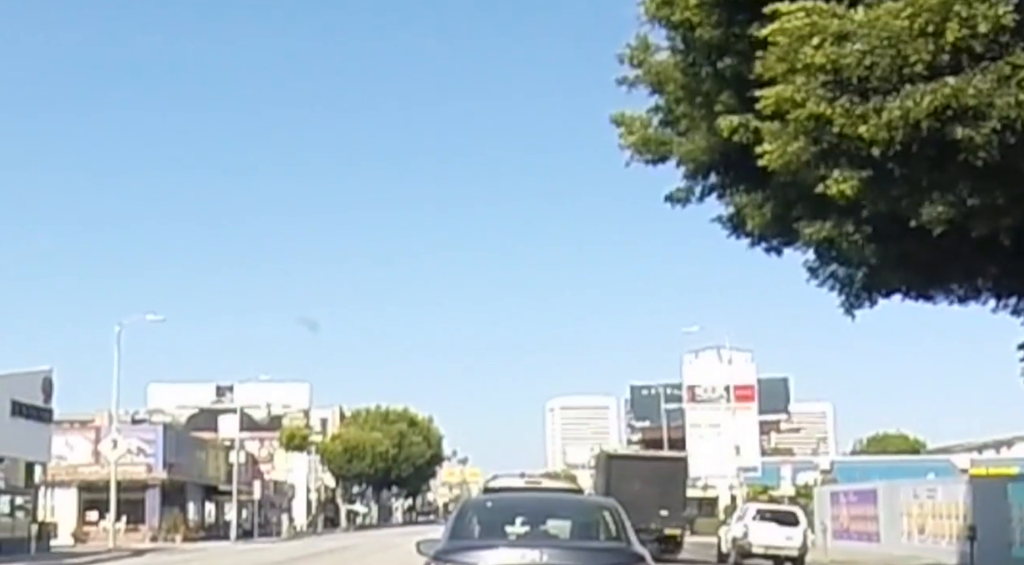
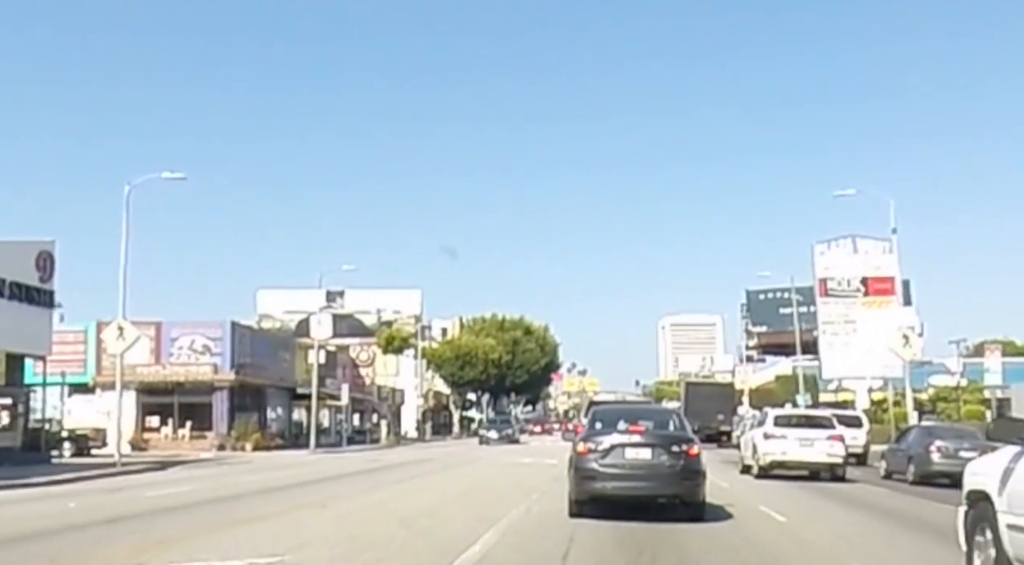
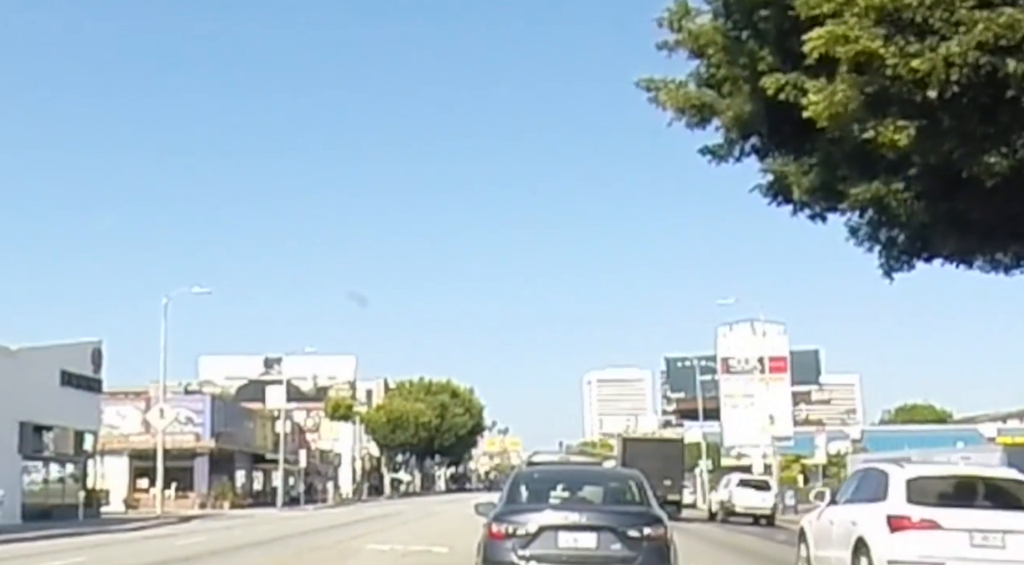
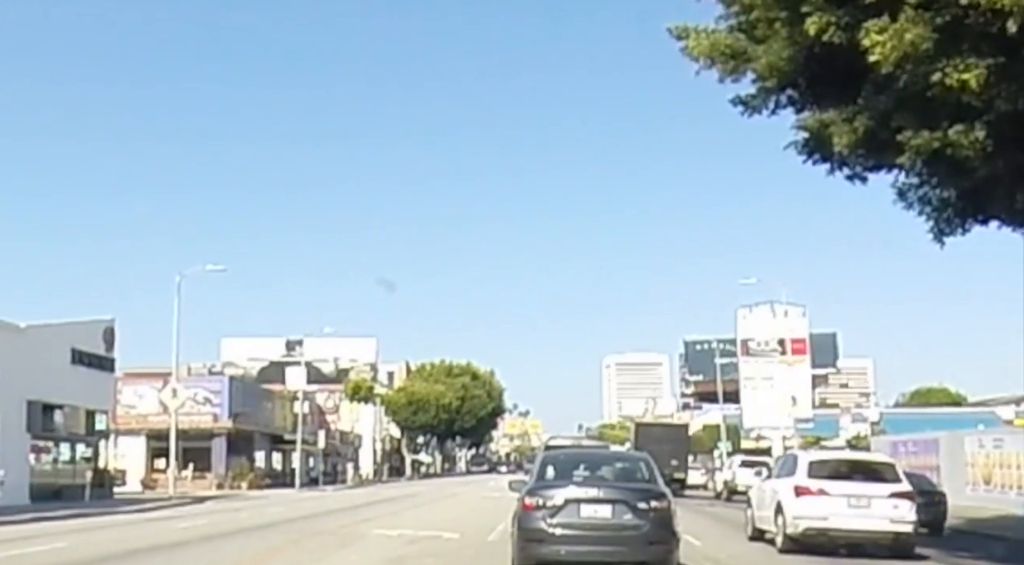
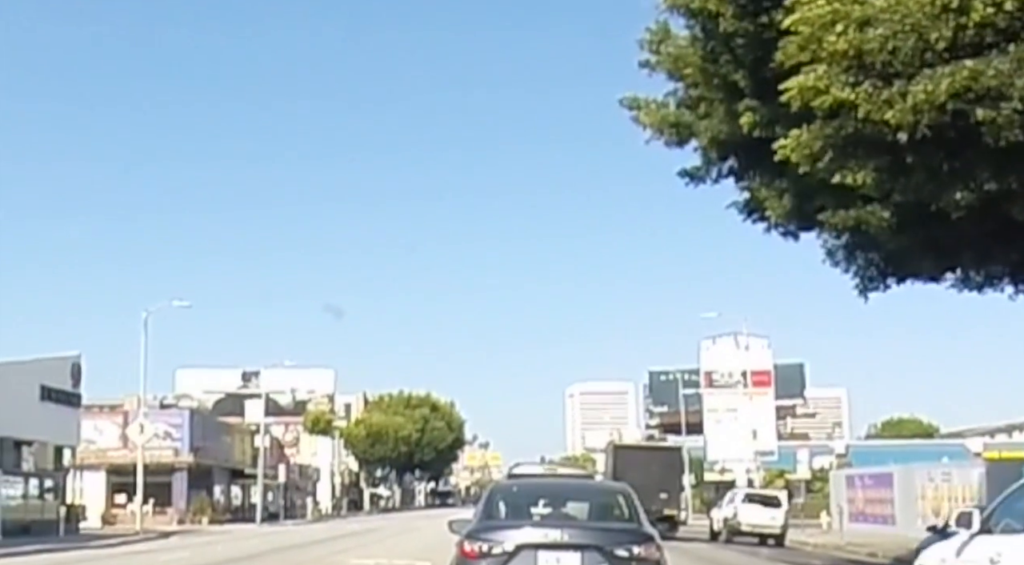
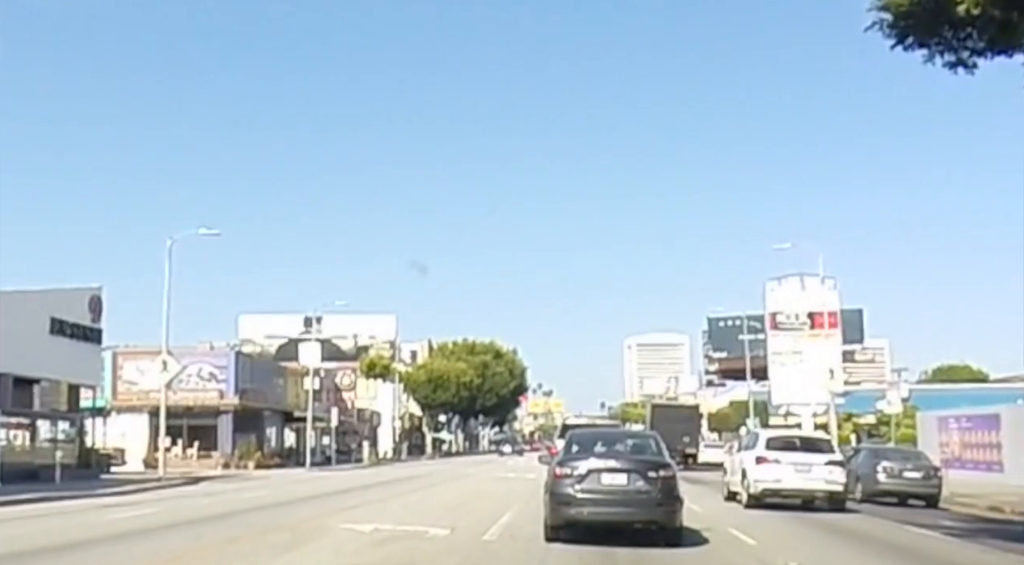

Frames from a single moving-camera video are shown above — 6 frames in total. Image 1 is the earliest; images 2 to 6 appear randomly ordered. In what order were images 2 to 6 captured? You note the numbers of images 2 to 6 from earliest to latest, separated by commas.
5, 3, 4, 6, 2
